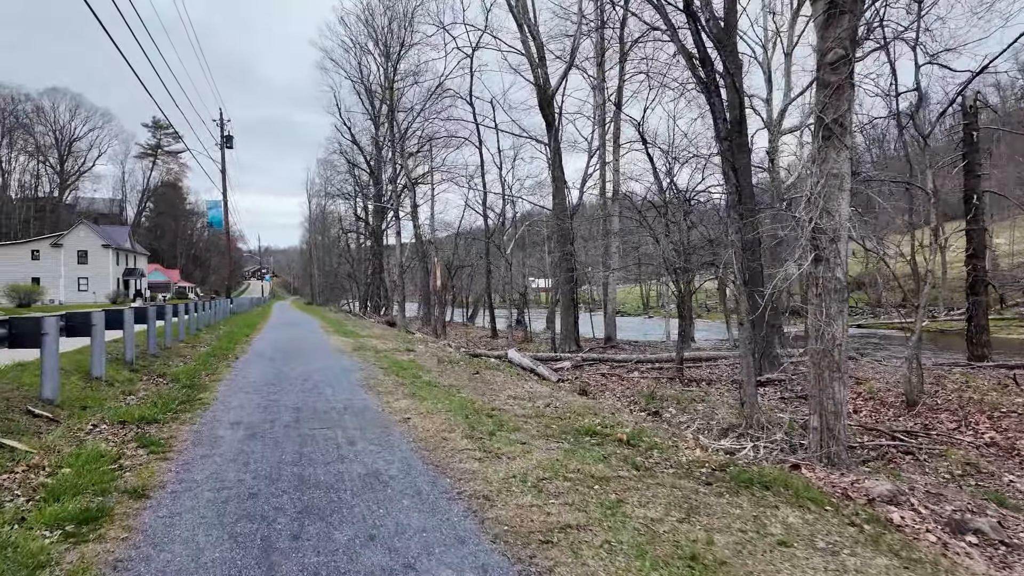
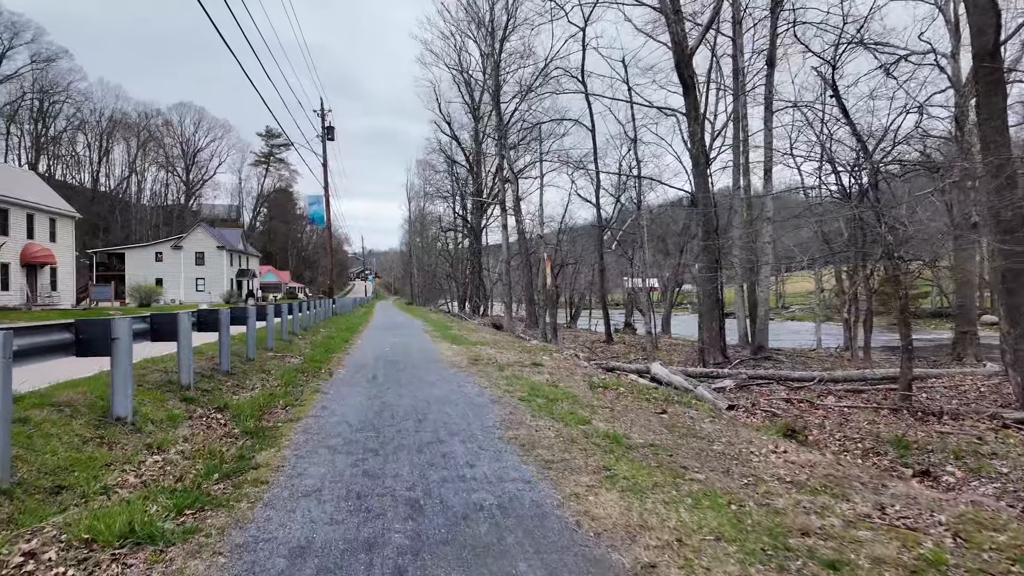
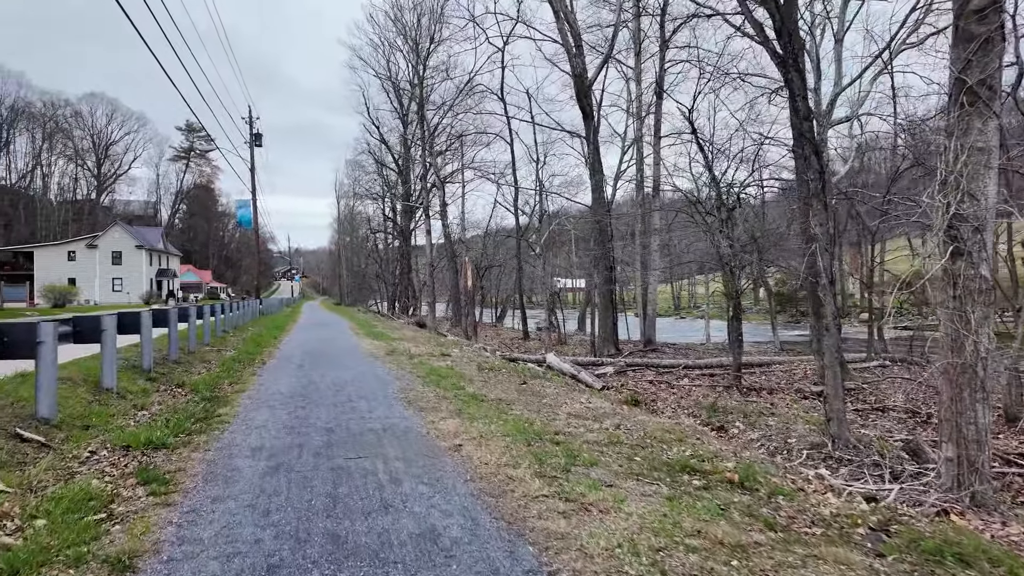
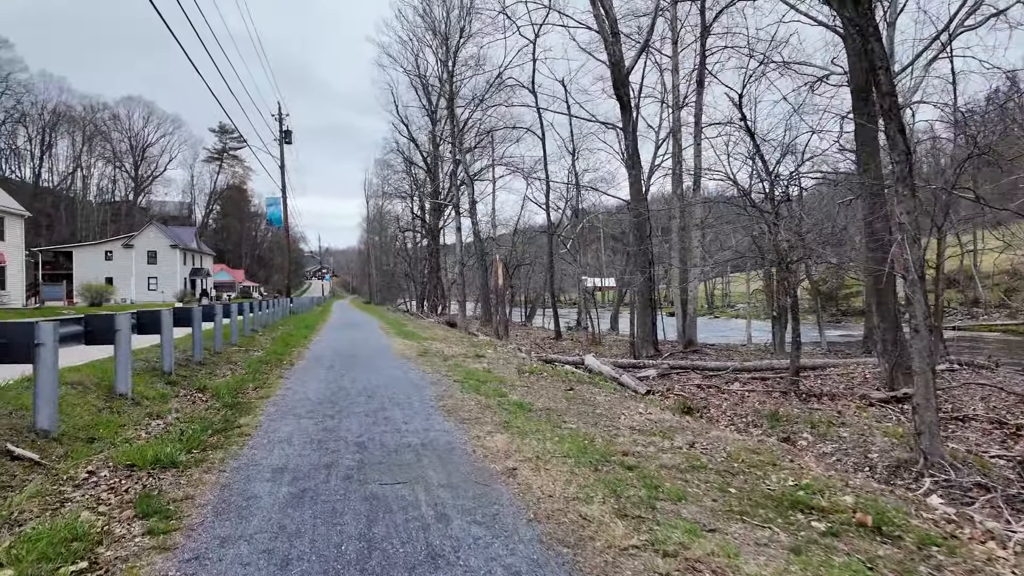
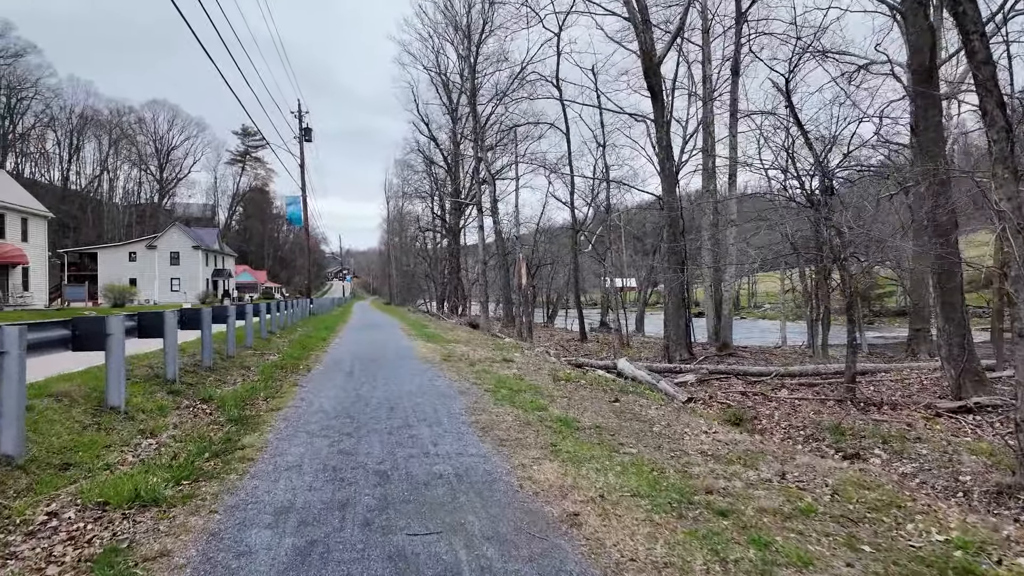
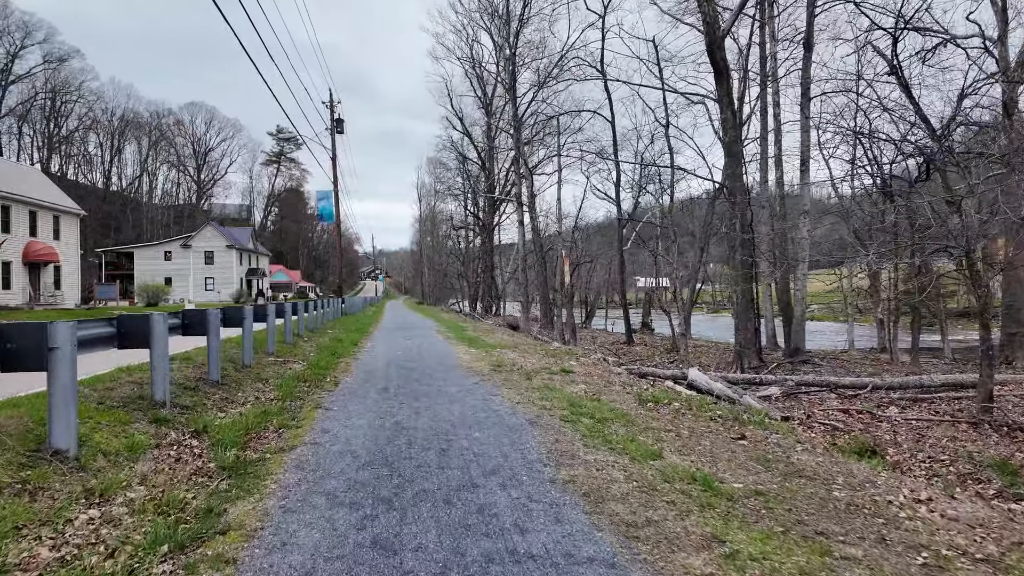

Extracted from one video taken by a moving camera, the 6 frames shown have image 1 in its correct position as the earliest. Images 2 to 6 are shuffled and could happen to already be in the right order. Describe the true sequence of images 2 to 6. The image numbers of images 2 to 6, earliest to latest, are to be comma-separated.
3, 4, 5, 2, 6
